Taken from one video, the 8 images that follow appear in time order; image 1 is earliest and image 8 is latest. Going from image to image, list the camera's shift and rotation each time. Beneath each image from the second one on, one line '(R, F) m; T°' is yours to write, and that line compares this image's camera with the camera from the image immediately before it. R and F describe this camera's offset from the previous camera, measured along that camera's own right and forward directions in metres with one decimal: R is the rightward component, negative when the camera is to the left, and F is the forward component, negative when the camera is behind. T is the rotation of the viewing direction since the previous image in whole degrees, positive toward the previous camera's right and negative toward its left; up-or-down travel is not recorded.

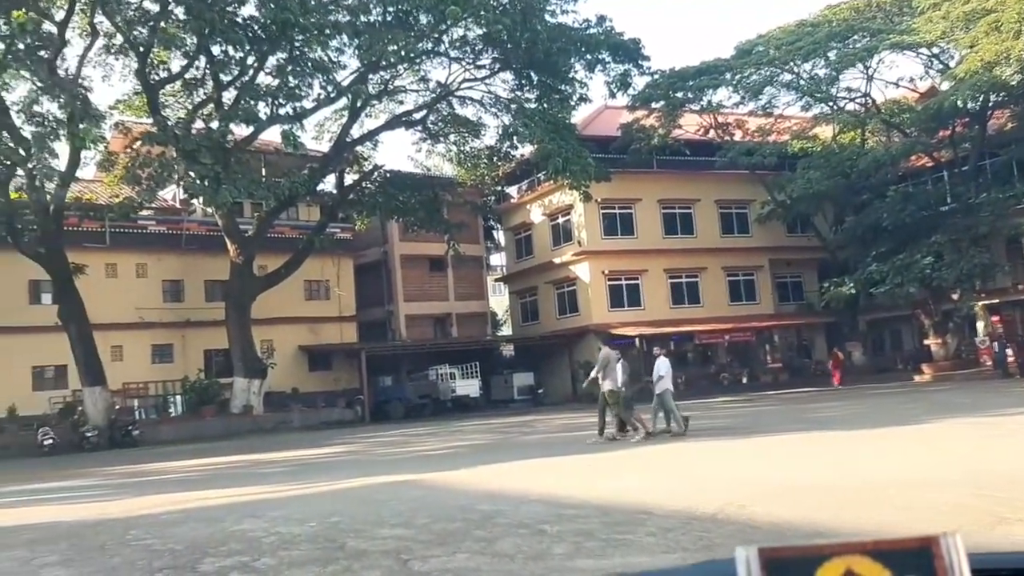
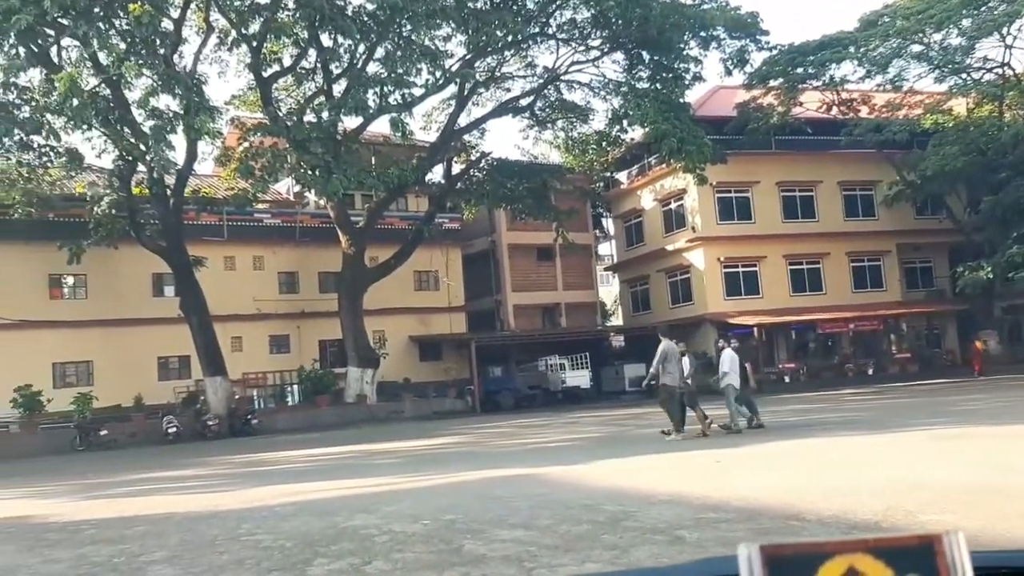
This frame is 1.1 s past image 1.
(-0.1, +0.6) m; -7°
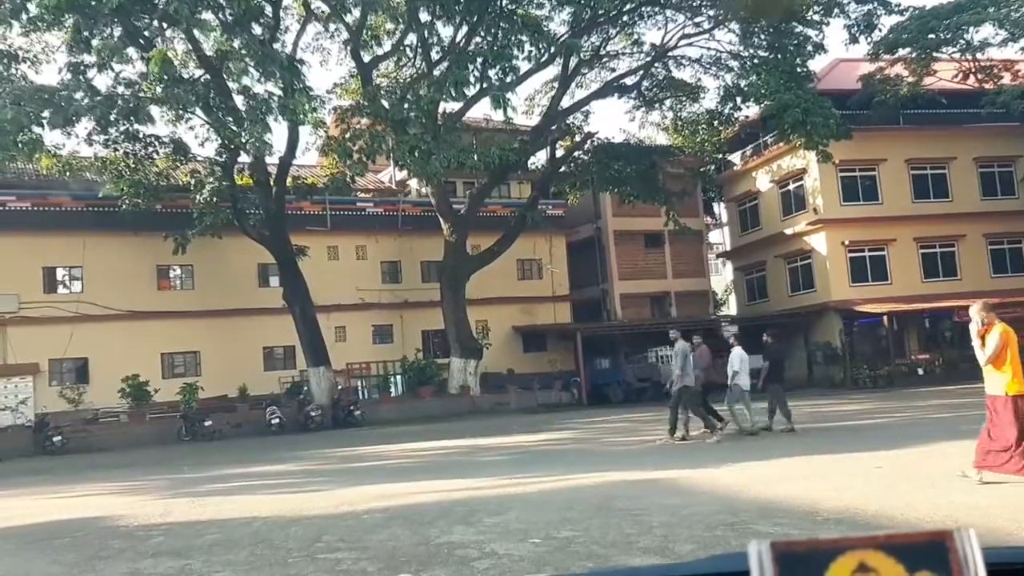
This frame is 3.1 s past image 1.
(-0.1, +1.2) m; -6°
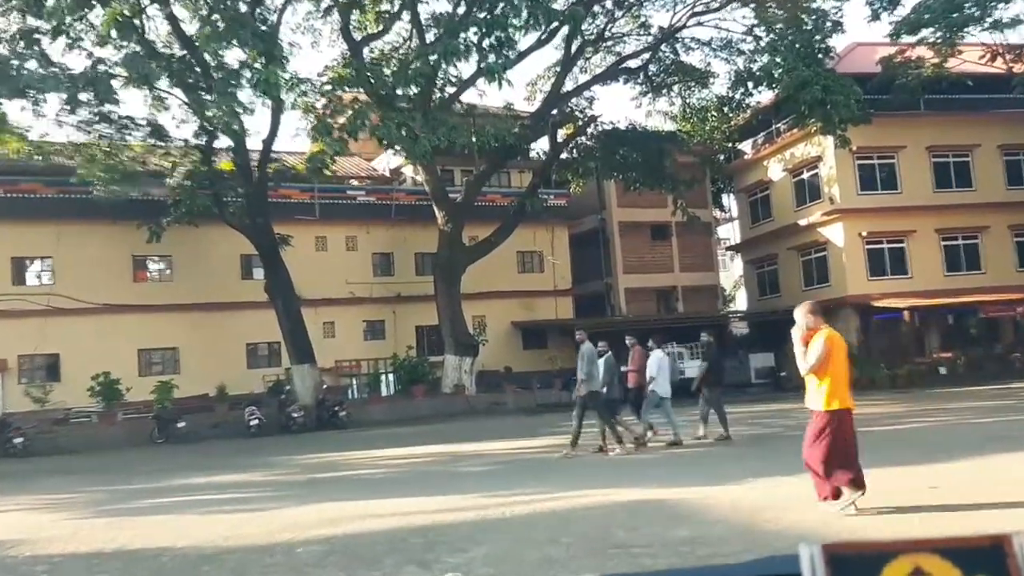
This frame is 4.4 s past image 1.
(+0.2, +1.6) m; 0°
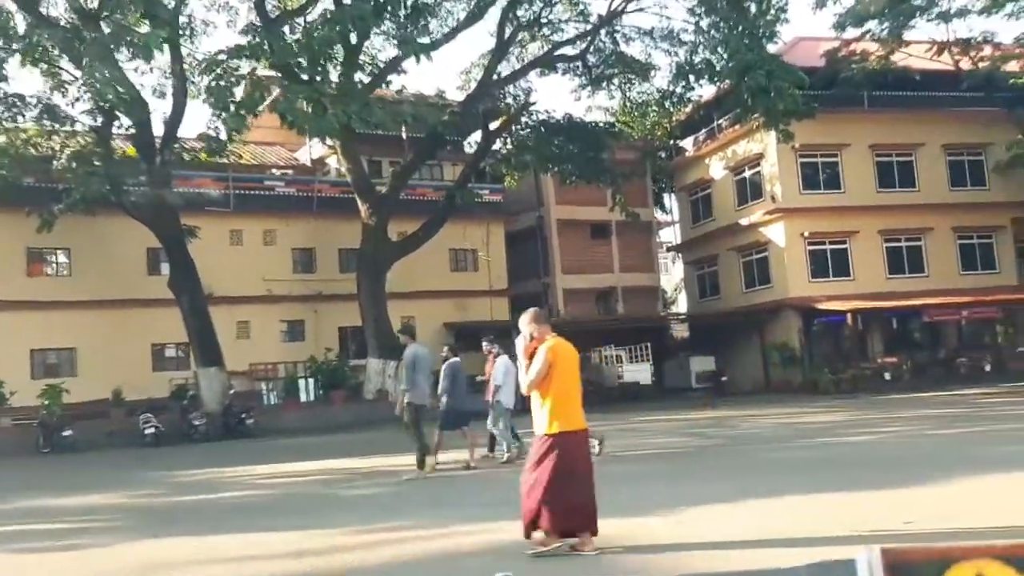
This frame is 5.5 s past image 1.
(+0.5, +1.5) m; +3°
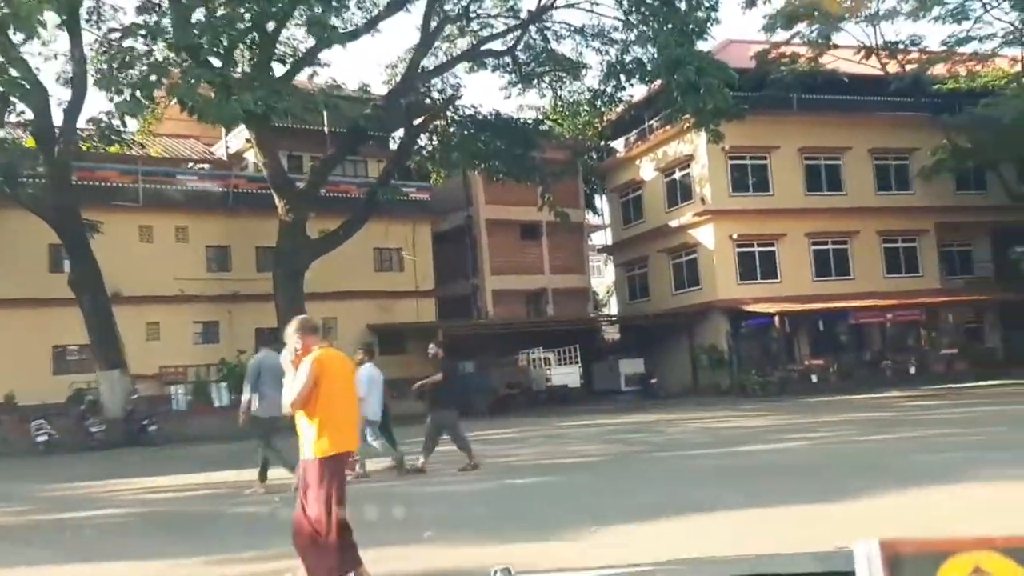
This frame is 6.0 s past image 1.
(+0.3, +0.7) m; +4°
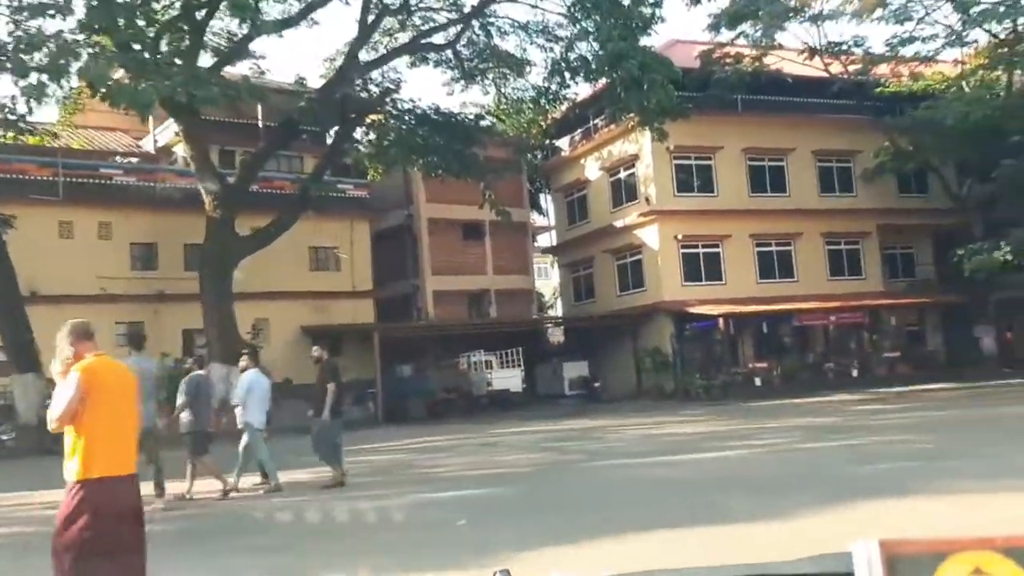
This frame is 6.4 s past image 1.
(+0.2, +0.7) m; +3°
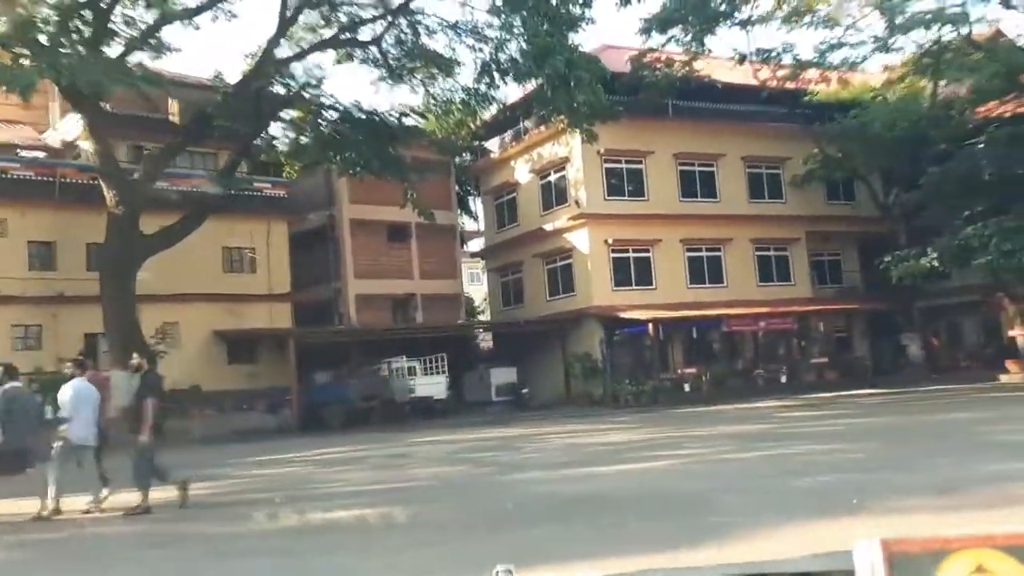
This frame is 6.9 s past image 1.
(+0.3, +0.8) m; +4°
